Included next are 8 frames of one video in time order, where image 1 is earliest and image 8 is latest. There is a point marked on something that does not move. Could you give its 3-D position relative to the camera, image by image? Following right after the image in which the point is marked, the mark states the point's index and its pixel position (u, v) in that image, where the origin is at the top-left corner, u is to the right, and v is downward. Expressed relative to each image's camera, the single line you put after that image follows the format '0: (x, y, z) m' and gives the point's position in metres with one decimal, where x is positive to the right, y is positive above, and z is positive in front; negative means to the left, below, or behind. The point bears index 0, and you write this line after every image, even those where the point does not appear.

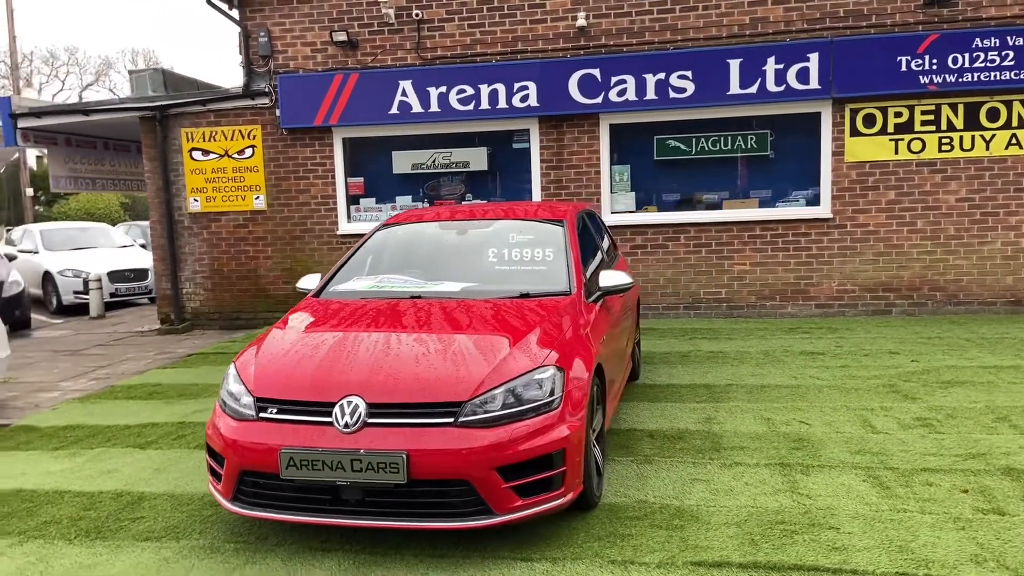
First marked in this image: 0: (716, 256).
0: (+2.3, +0.4, +8.9) m
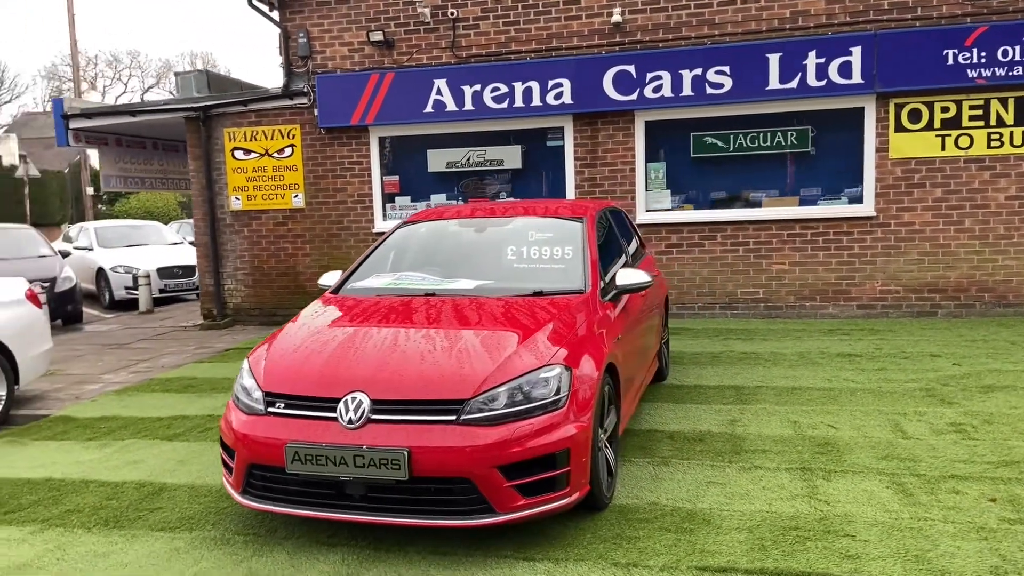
0: (+2.7, +0.4, +8.7) m
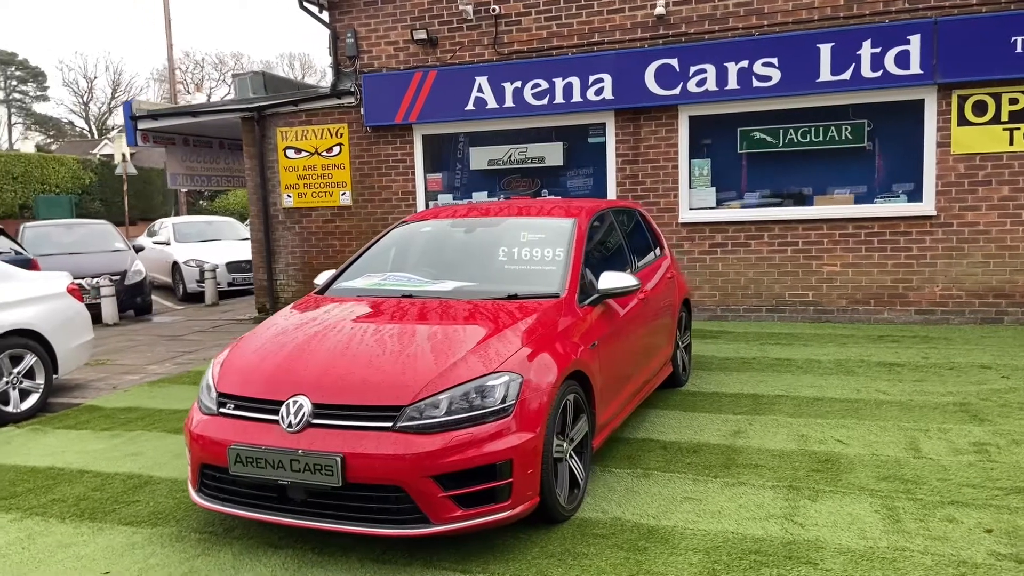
0: (+3.0, +0.3, +8.3) m
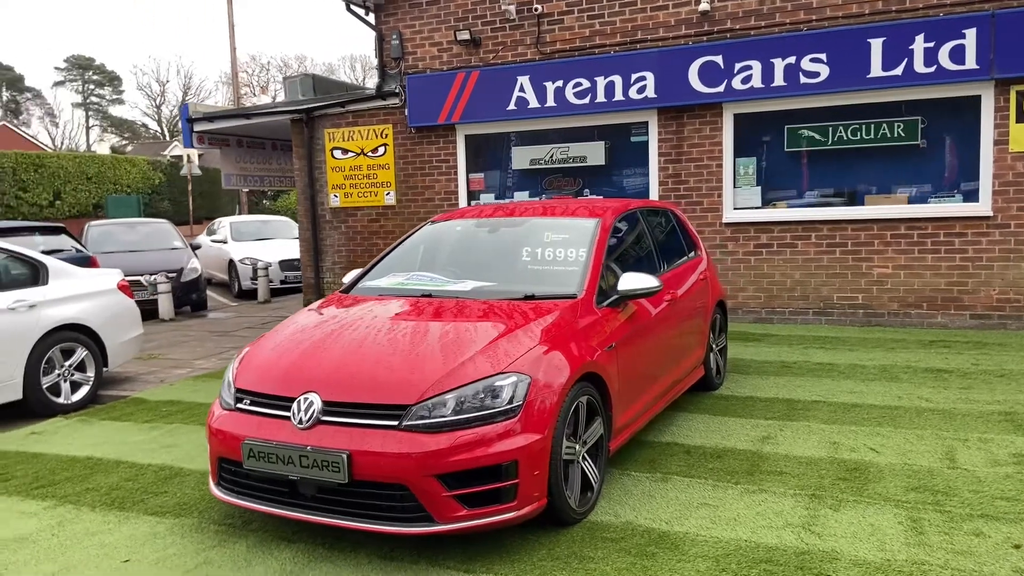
0: (+3.4, +0.3, +8.1) m
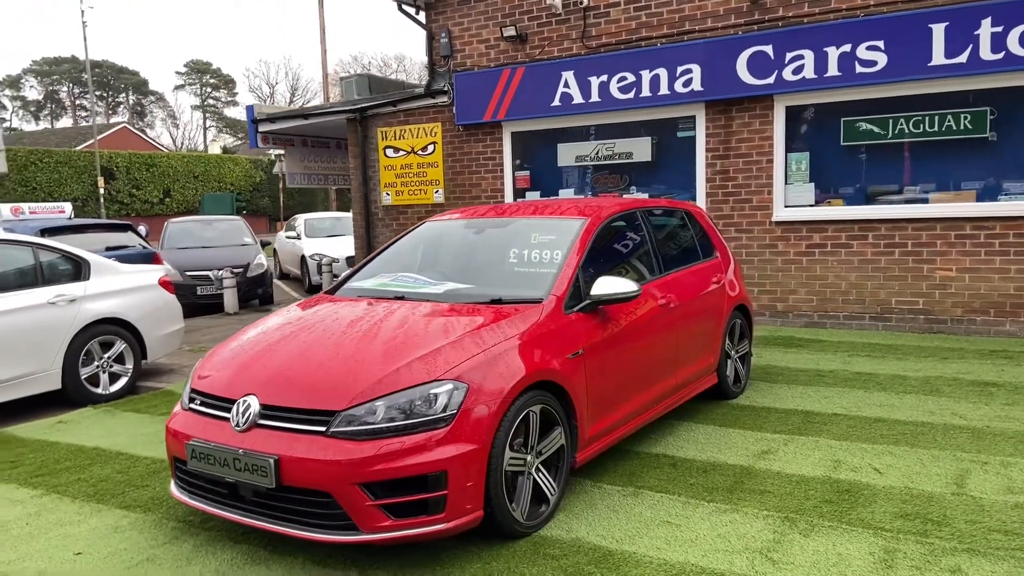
0: (+3.8, +0.3, +7.5) m
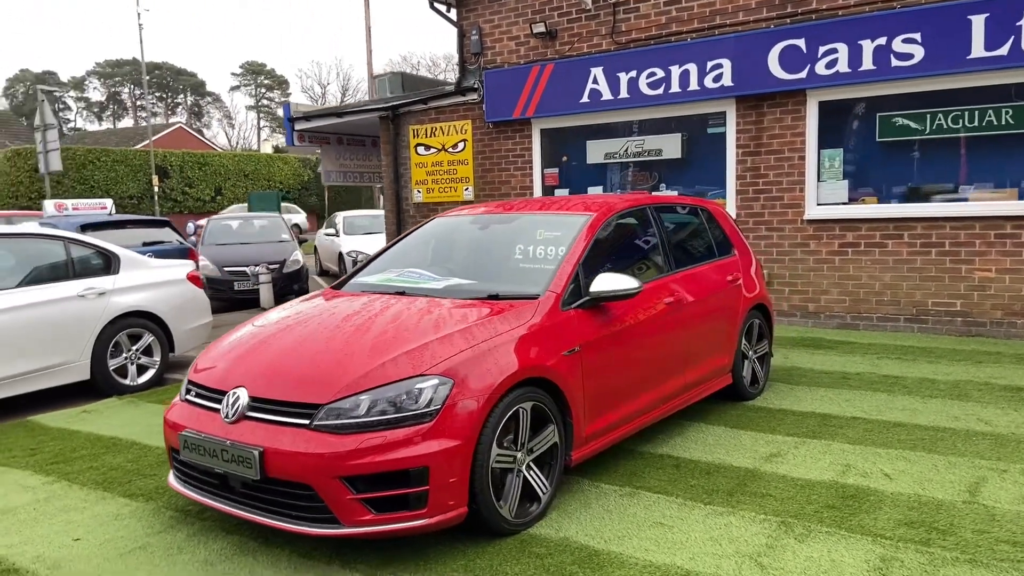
0: (+4.0, +0.3, +7.3) m
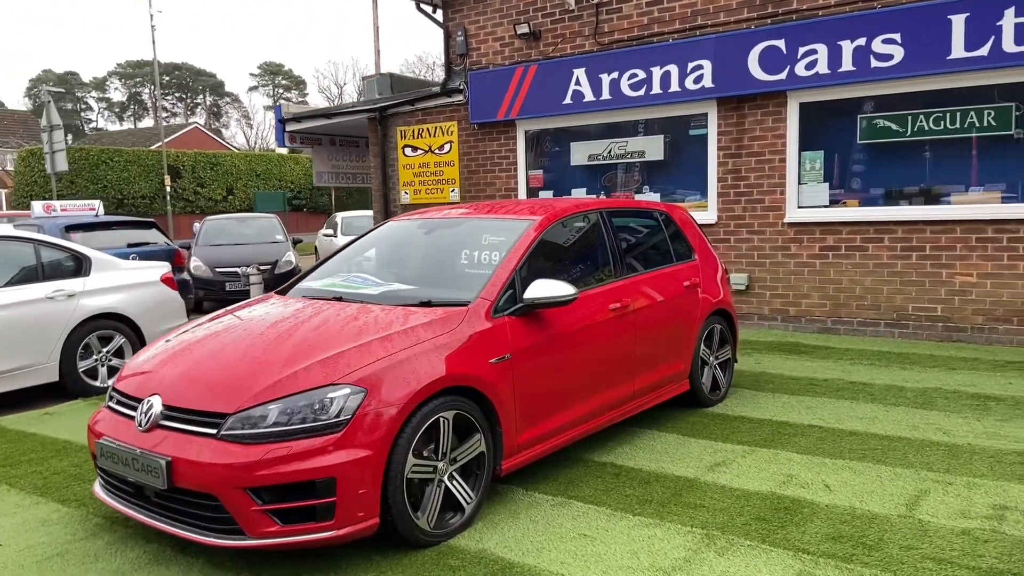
0: (+3.8, +0.2, +7.1) m
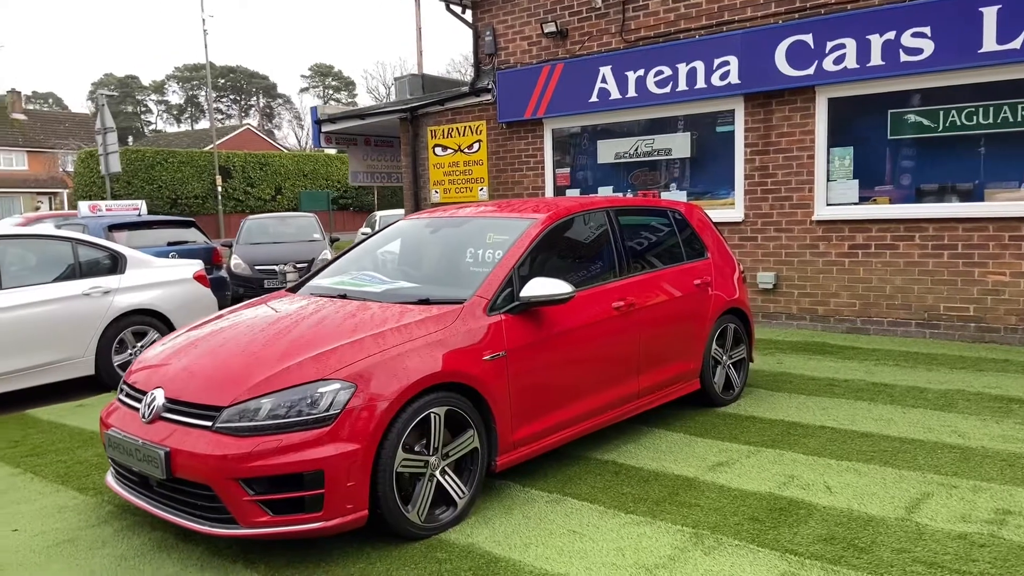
0: (+3.9, +0.2, +7.0) m
